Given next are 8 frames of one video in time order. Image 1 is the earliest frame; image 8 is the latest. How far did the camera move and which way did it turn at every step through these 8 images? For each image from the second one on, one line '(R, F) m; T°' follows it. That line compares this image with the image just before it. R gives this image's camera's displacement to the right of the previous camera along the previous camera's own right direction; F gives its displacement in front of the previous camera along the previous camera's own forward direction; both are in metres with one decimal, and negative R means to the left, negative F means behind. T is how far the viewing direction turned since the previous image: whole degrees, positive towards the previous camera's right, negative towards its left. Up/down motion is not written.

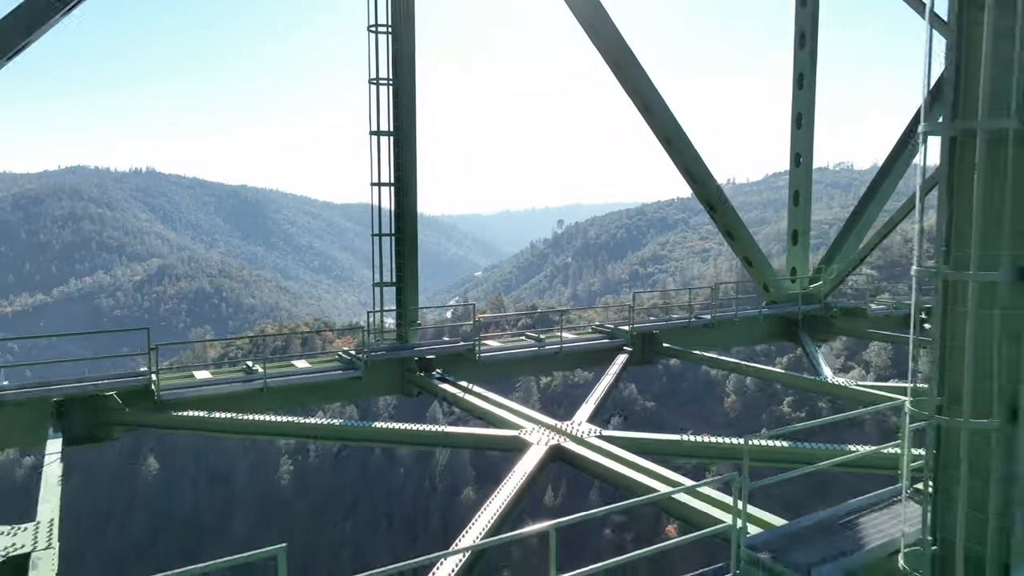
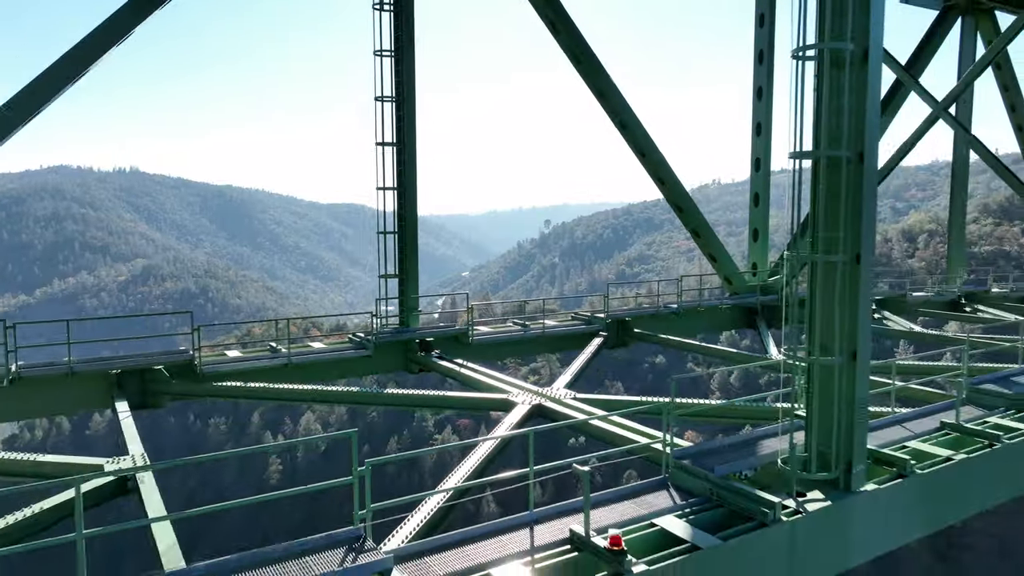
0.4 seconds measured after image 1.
(0.0, -0.6) m; +1°
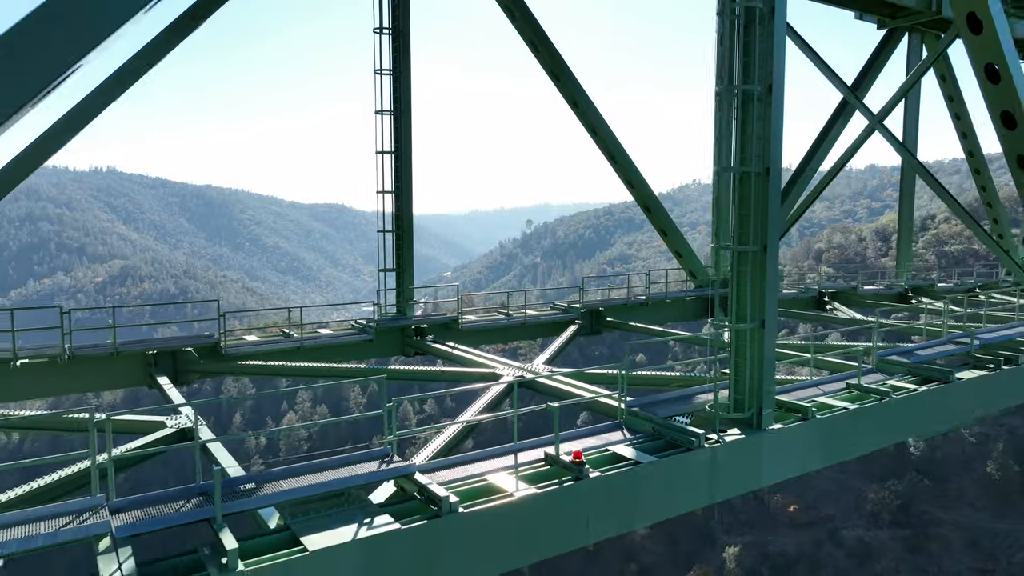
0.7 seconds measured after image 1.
(0.0, -0.6) m; +1°
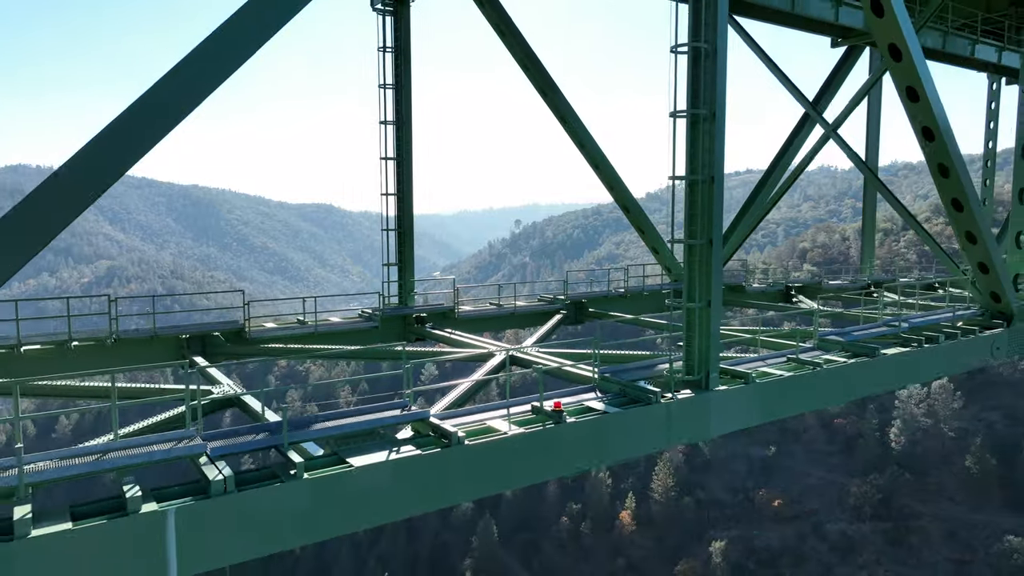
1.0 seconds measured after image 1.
(0.0, -0.6) m; +1°
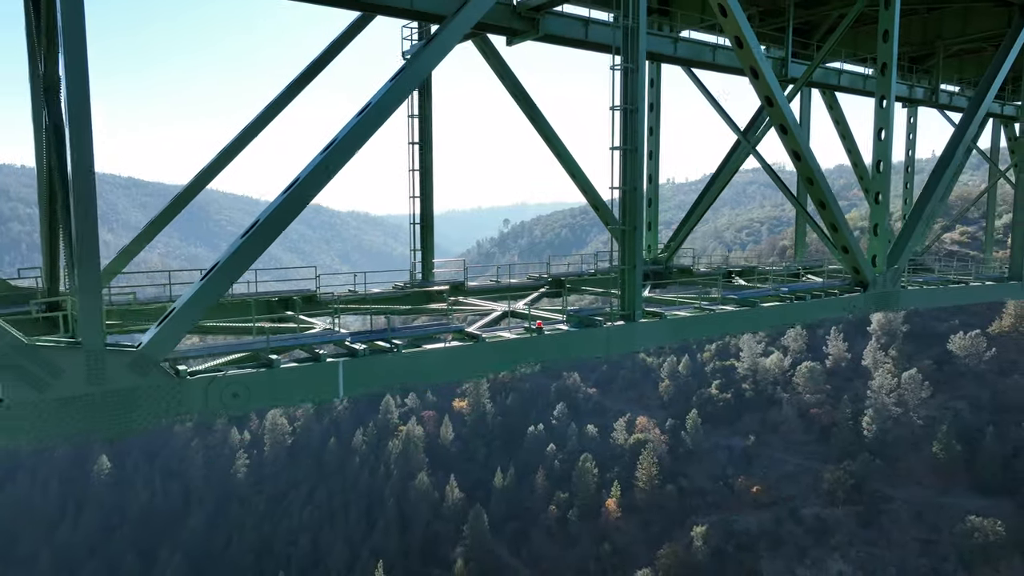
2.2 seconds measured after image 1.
(-0.1, -1.9) m; +1°
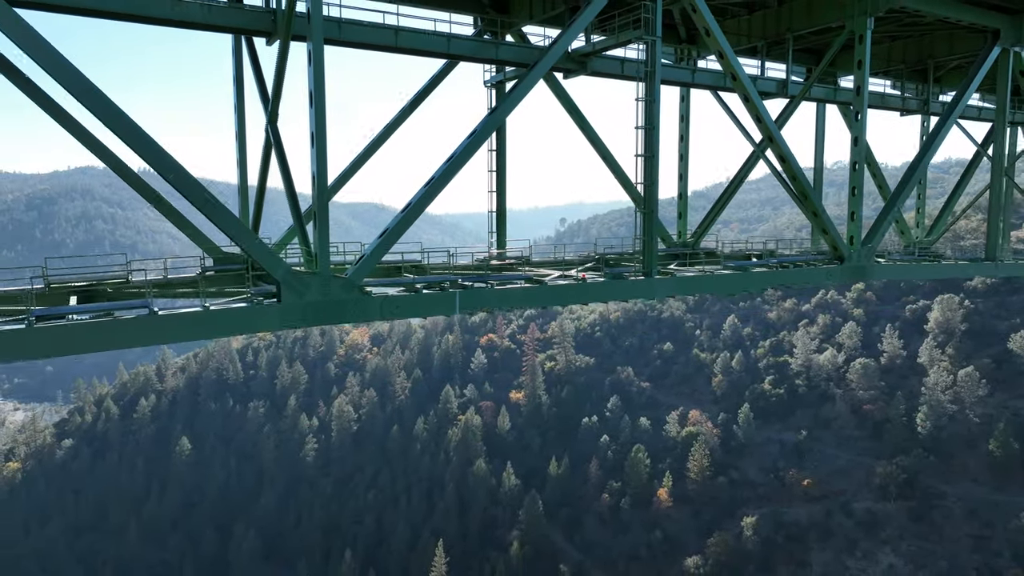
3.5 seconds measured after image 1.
(0.0, -2.2) m; -5°
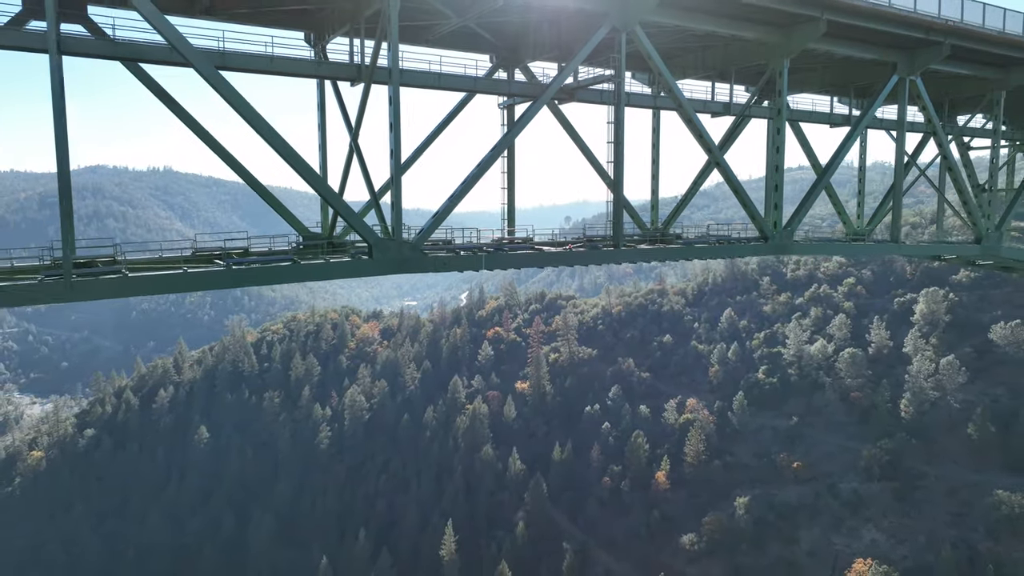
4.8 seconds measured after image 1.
(0.0, -3.0) m; 0°
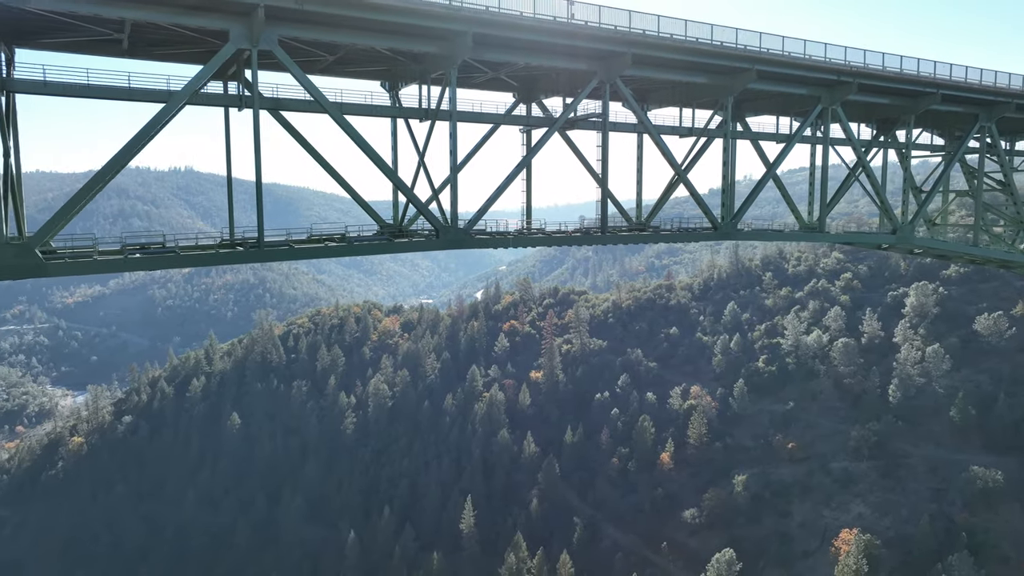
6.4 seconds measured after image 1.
(-0.1, -4.4) m; -1°
